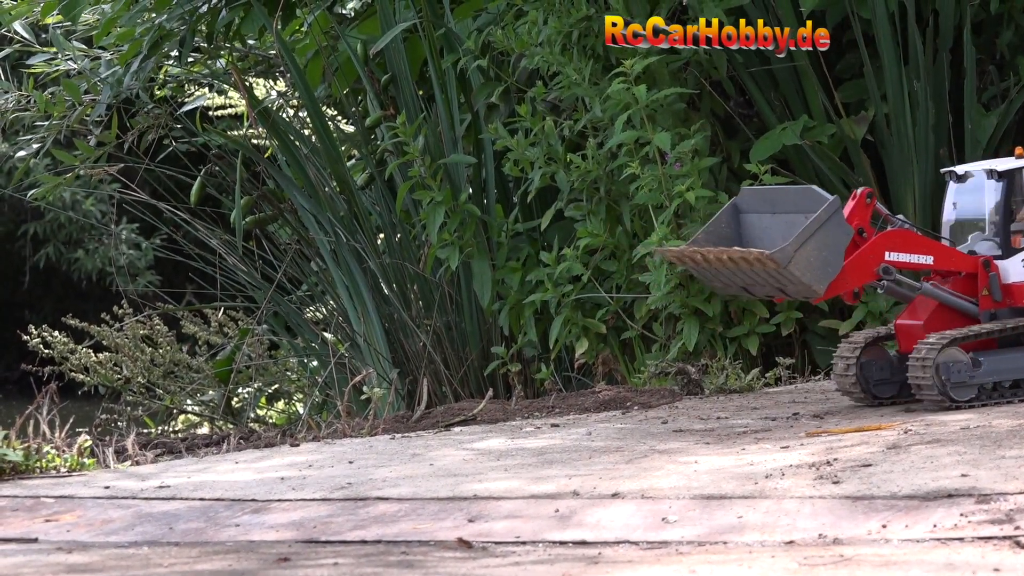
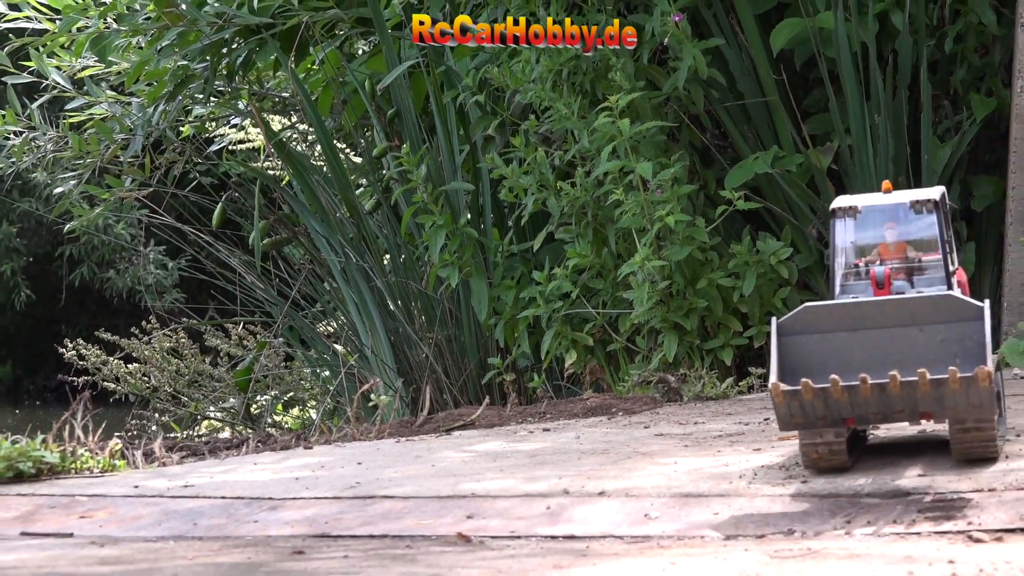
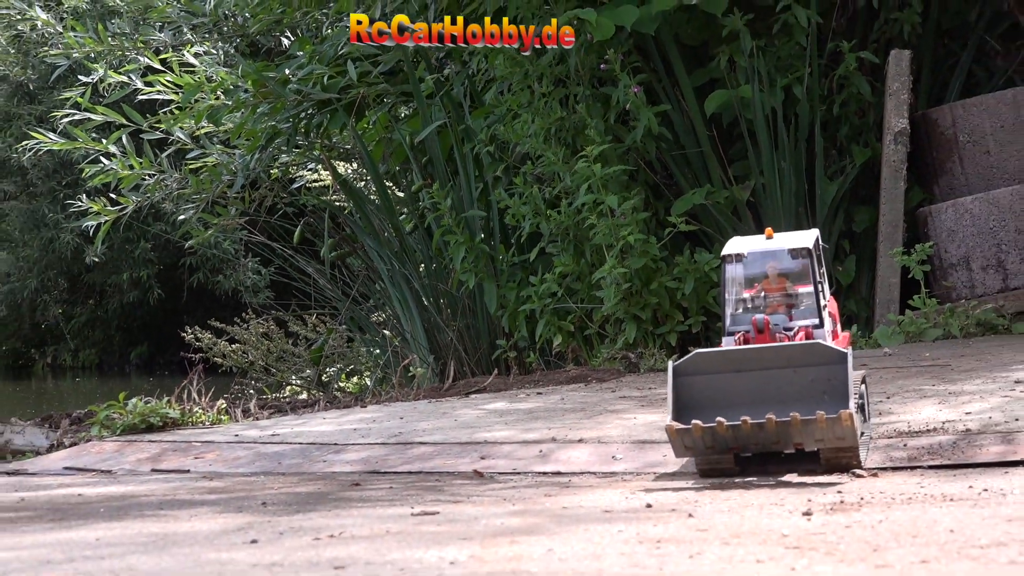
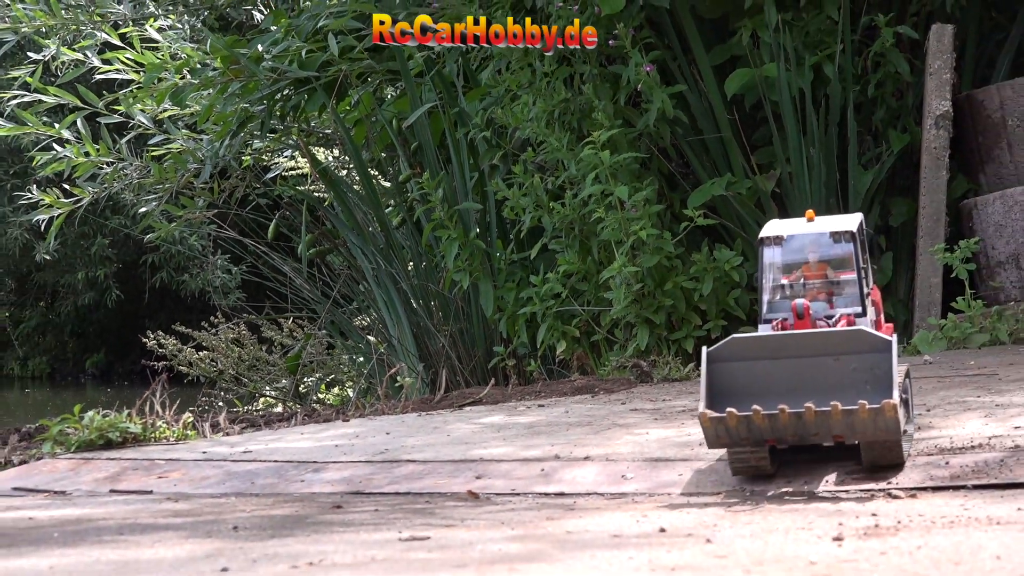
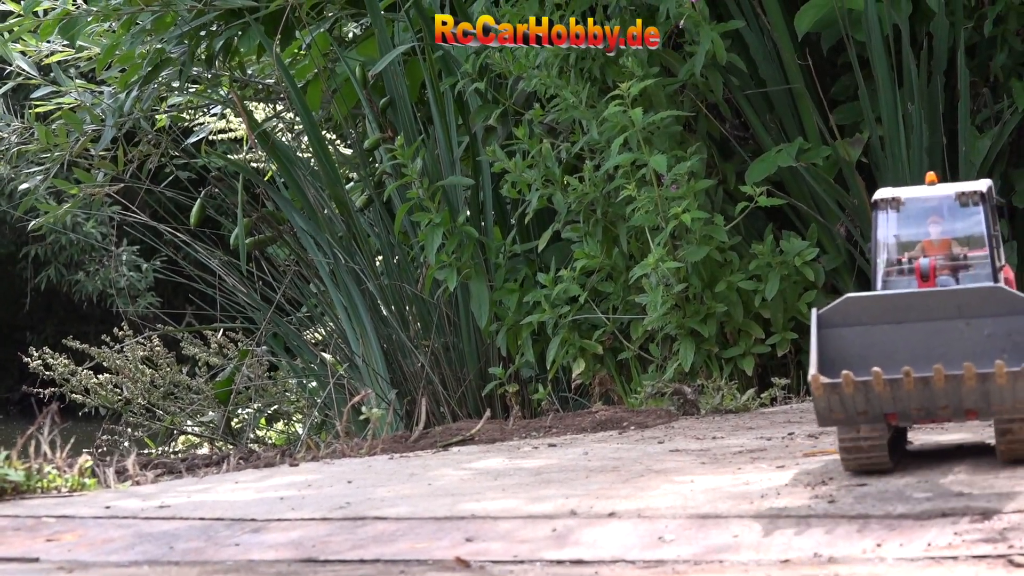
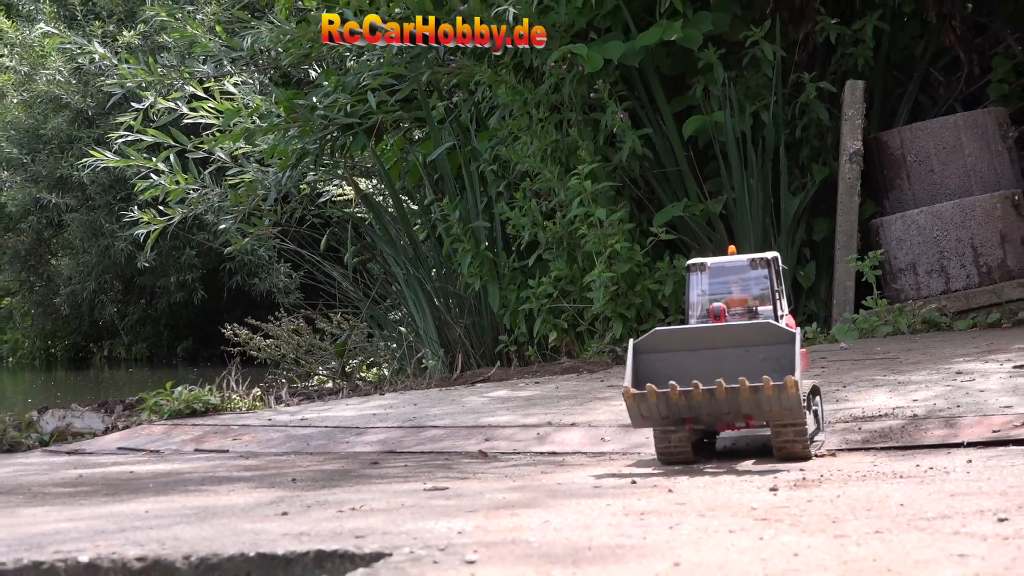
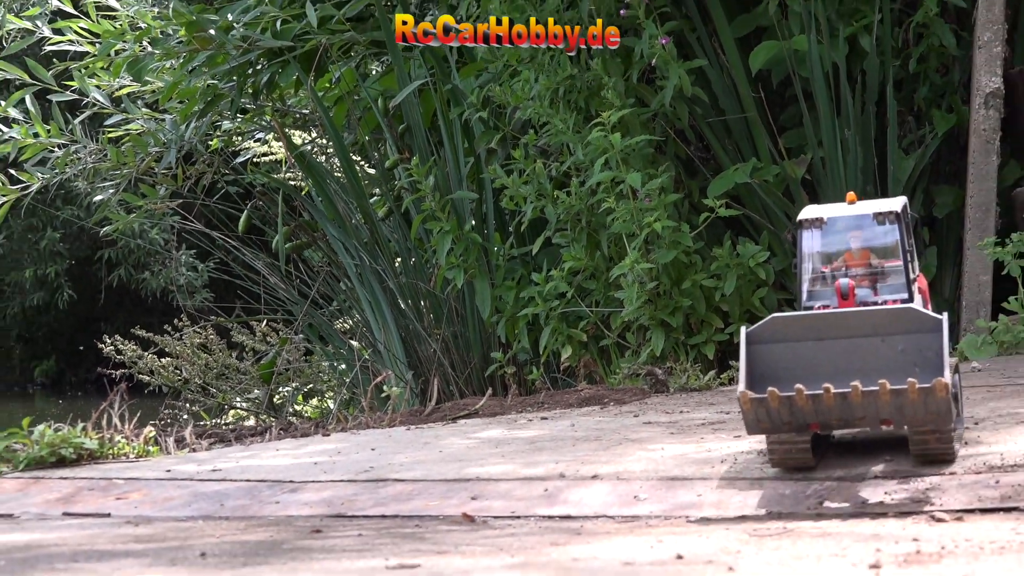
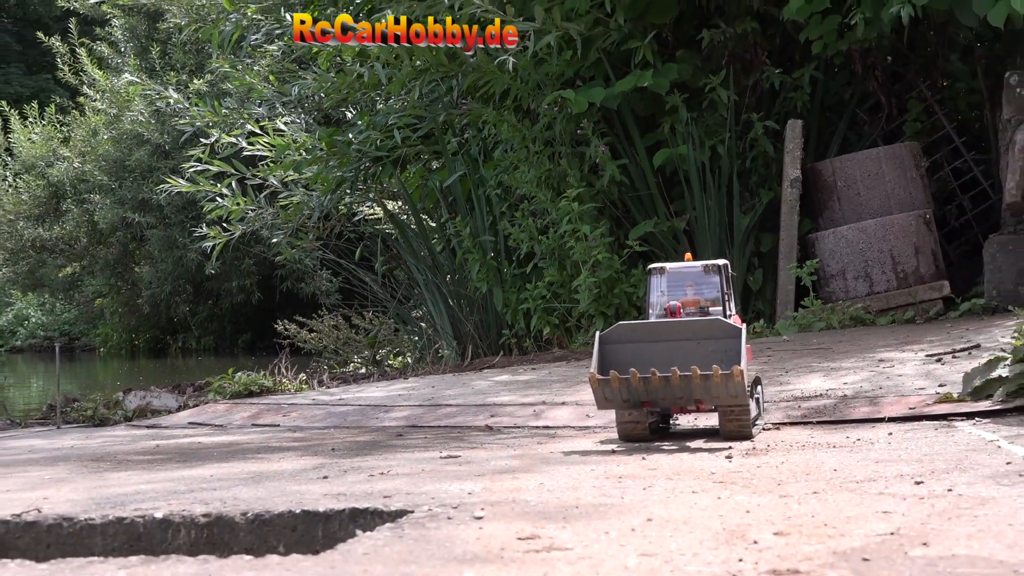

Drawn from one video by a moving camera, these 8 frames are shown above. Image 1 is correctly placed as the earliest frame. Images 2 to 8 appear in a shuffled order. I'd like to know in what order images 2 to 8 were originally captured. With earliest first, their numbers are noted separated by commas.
5, 2, 7, 4, 3, 6, 8
